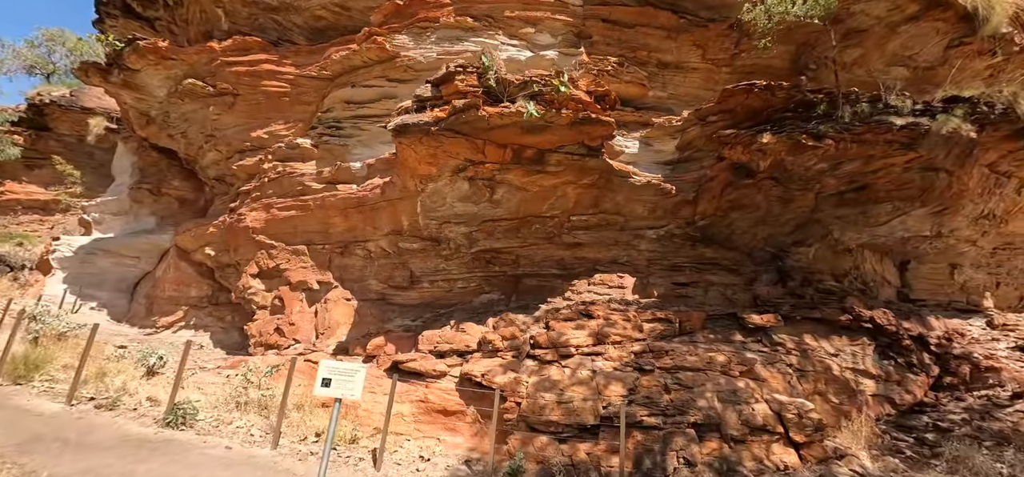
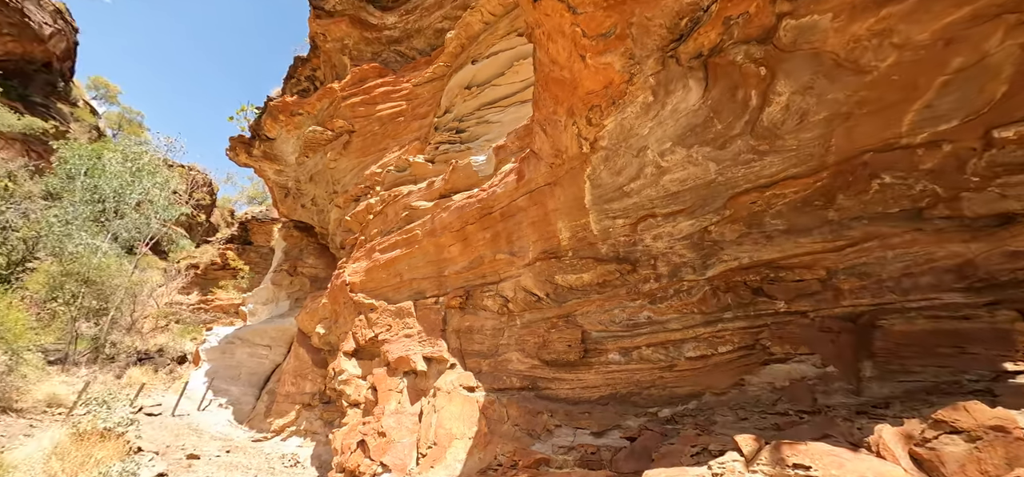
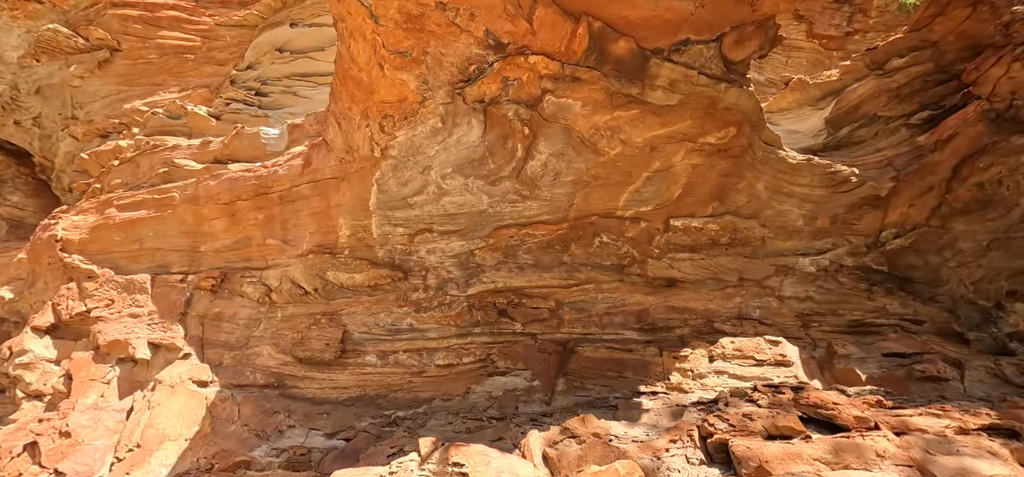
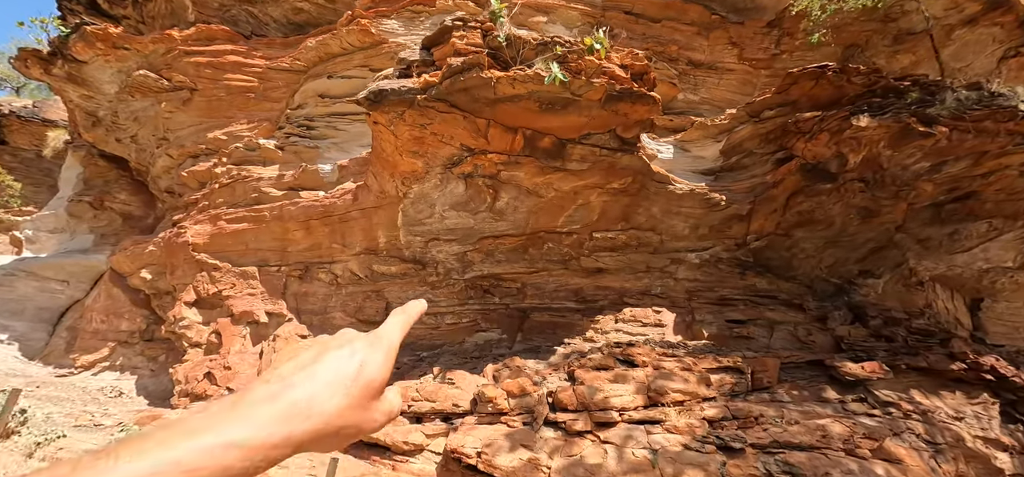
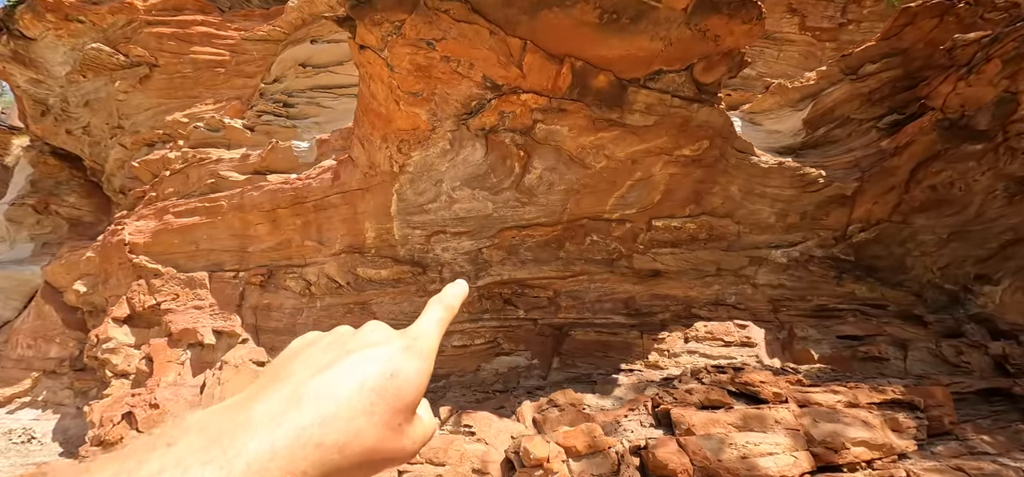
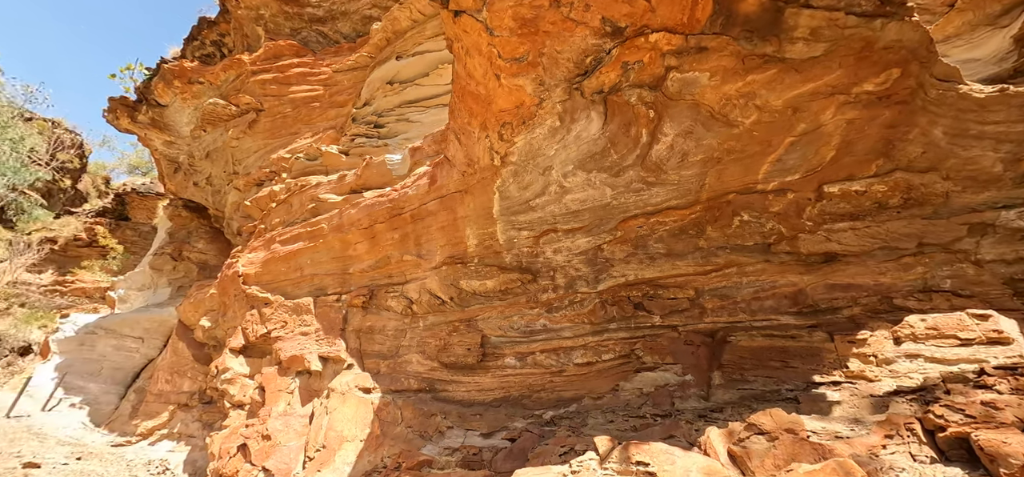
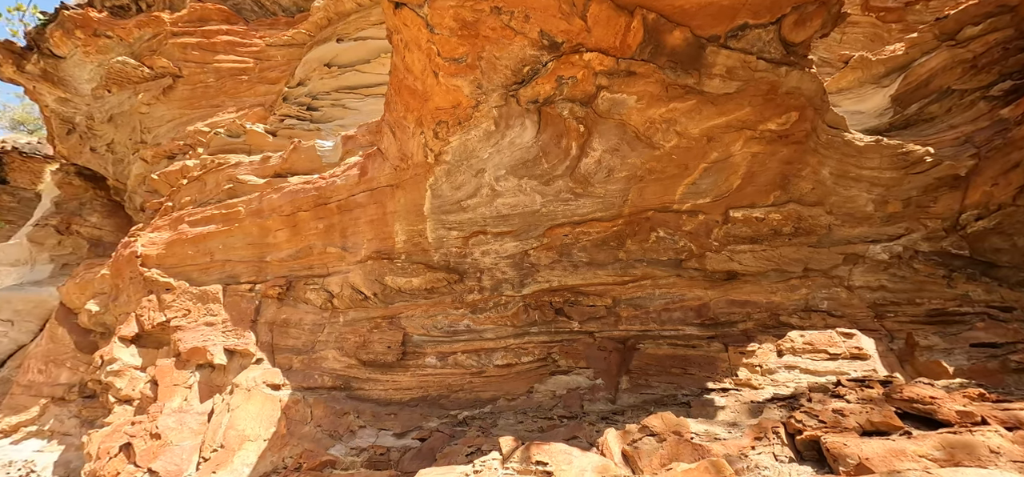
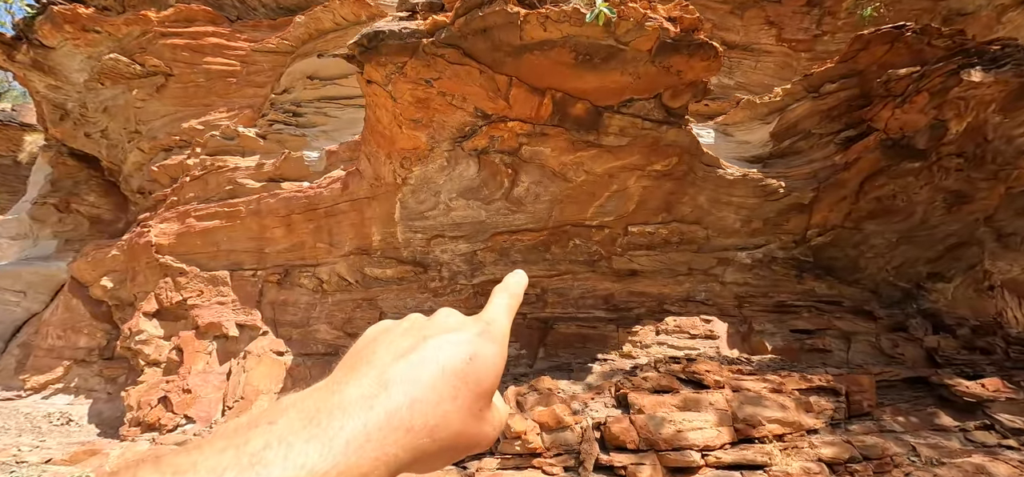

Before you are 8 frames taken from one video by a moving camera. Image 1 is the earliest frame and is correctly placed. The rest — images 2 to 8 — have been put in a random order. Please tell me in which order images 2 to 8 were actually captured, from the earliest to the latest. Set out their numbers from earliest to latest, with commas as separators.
4, 8, 5, 3, 7, 6, 2
